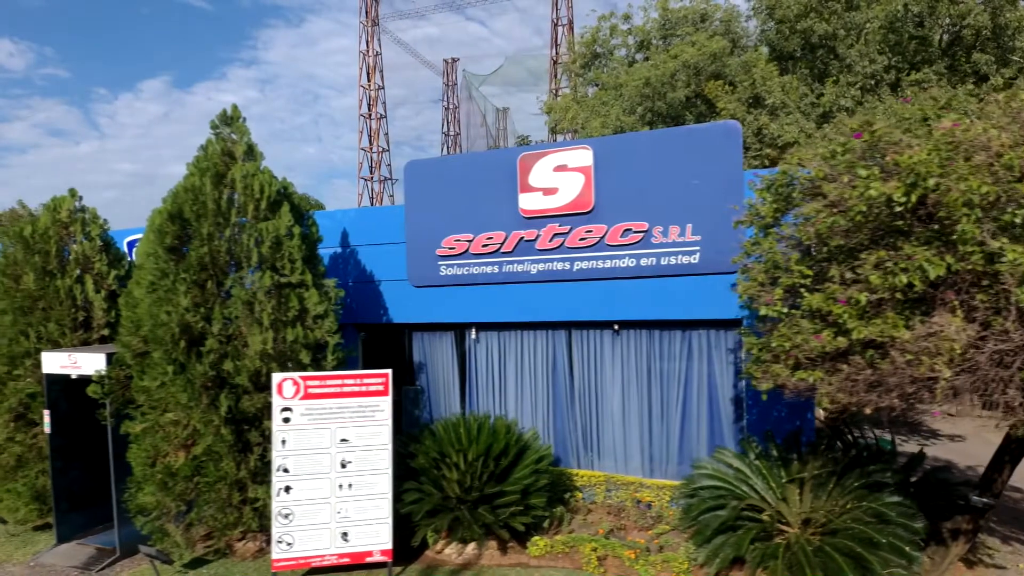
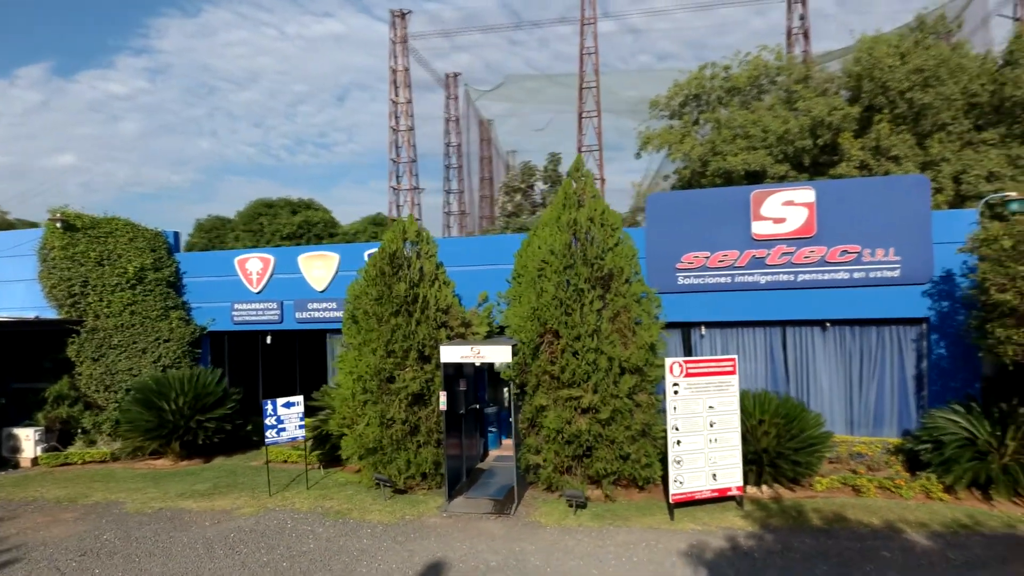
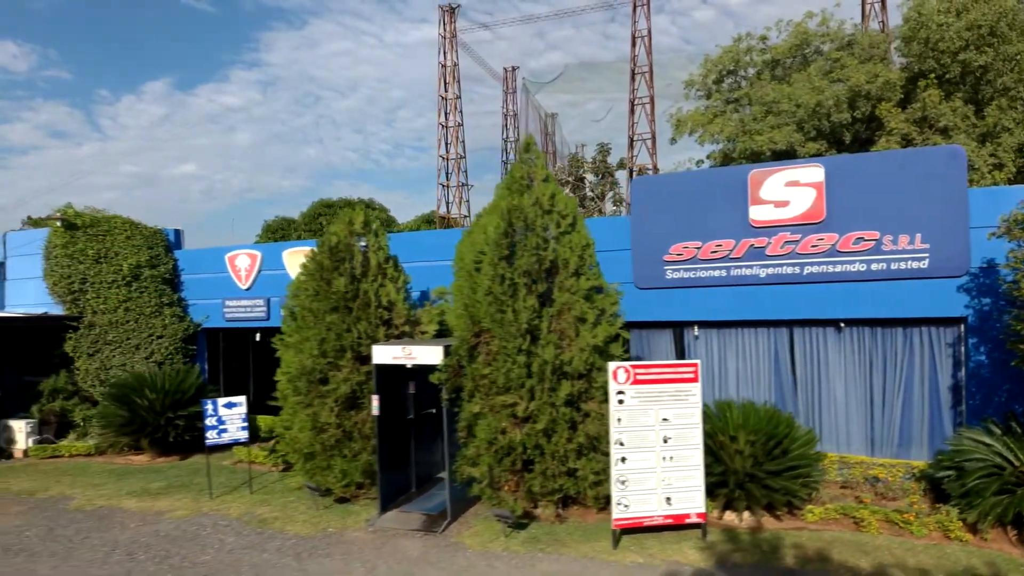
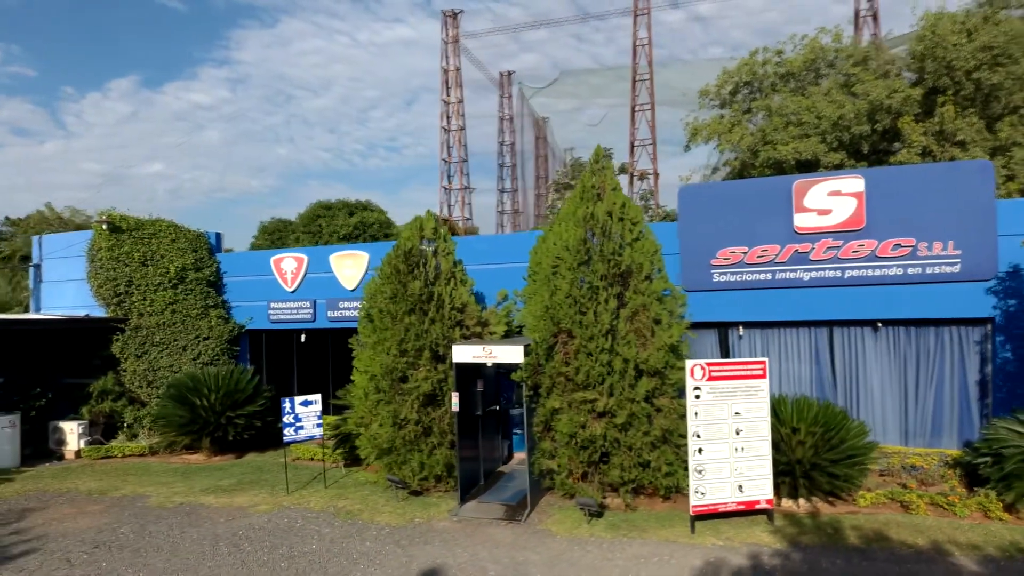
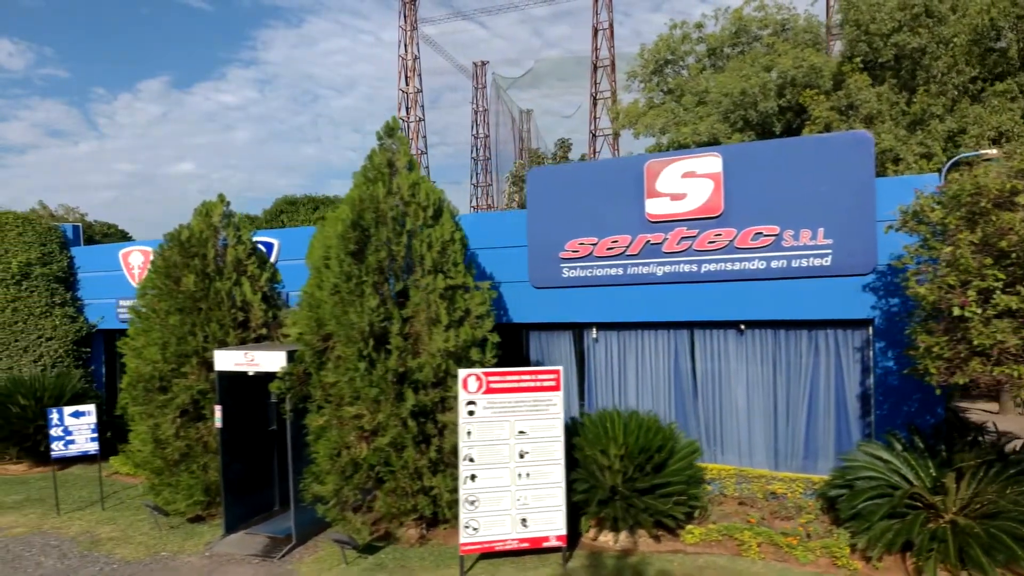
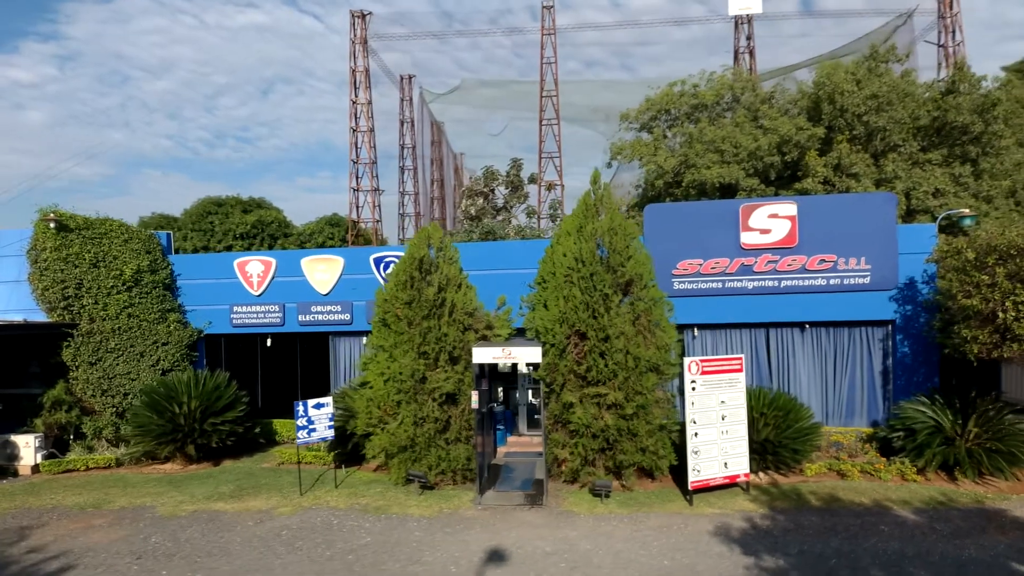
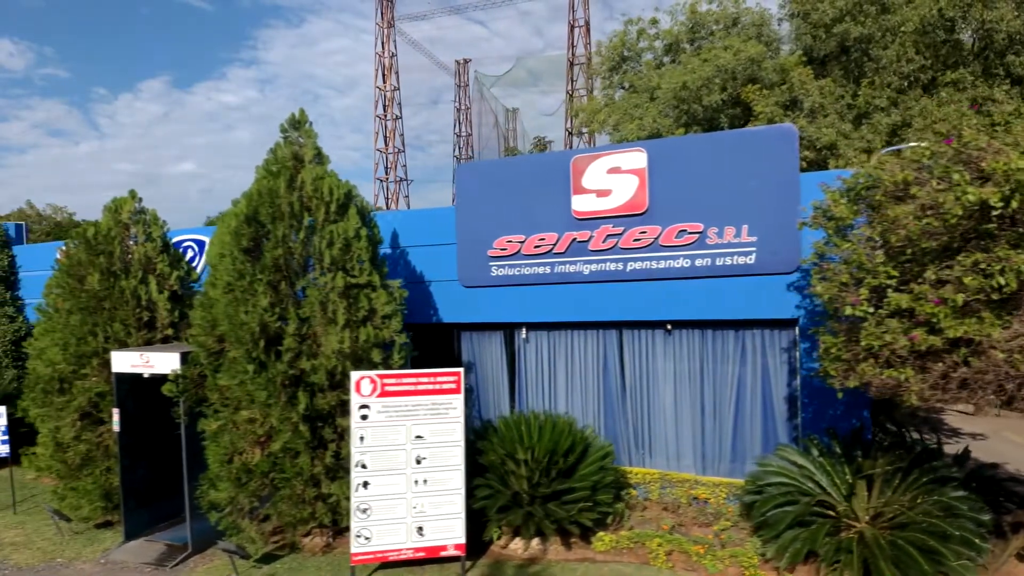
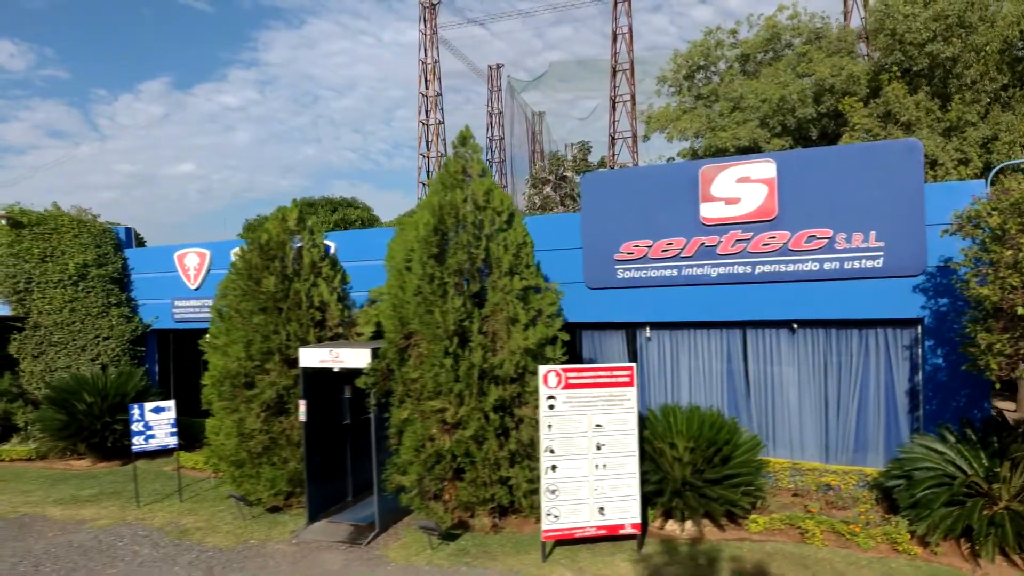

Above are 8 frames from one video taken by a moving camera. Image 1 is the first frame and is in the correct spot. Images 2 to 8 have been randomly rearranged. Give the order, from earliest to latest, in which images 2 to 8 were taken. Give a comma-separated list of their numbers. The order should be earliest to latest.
7, 5, 8, 3, 4, 2, 6
